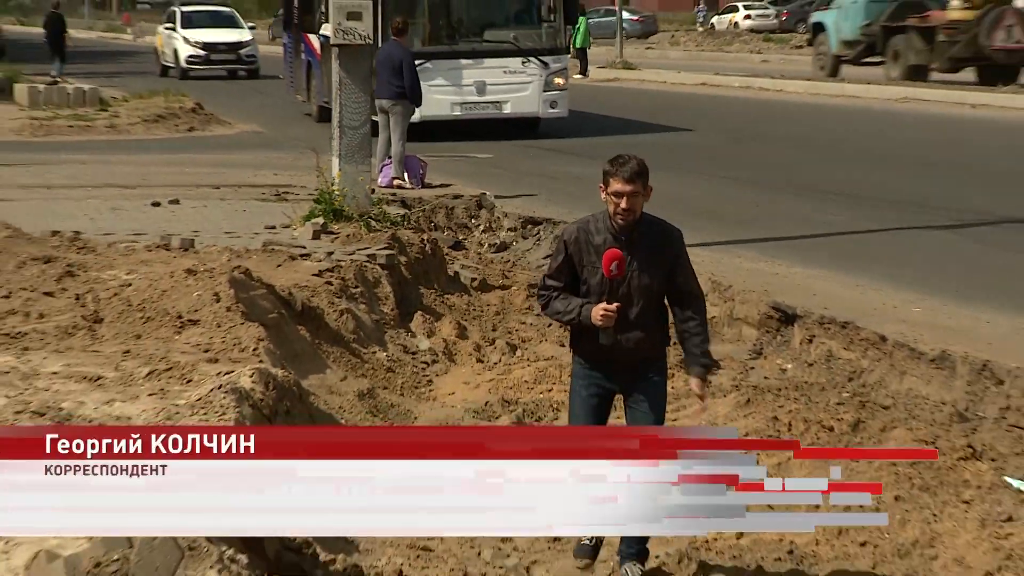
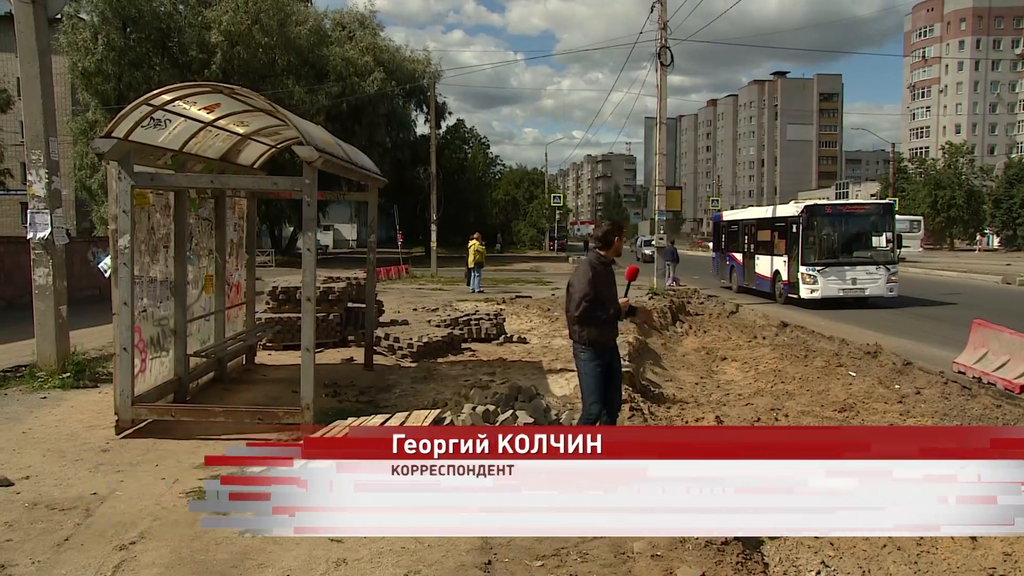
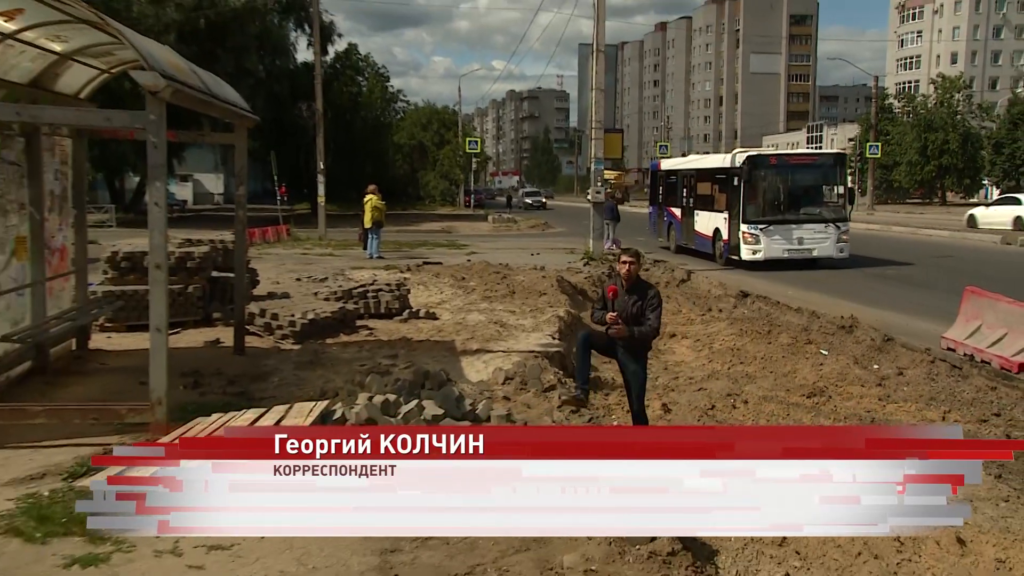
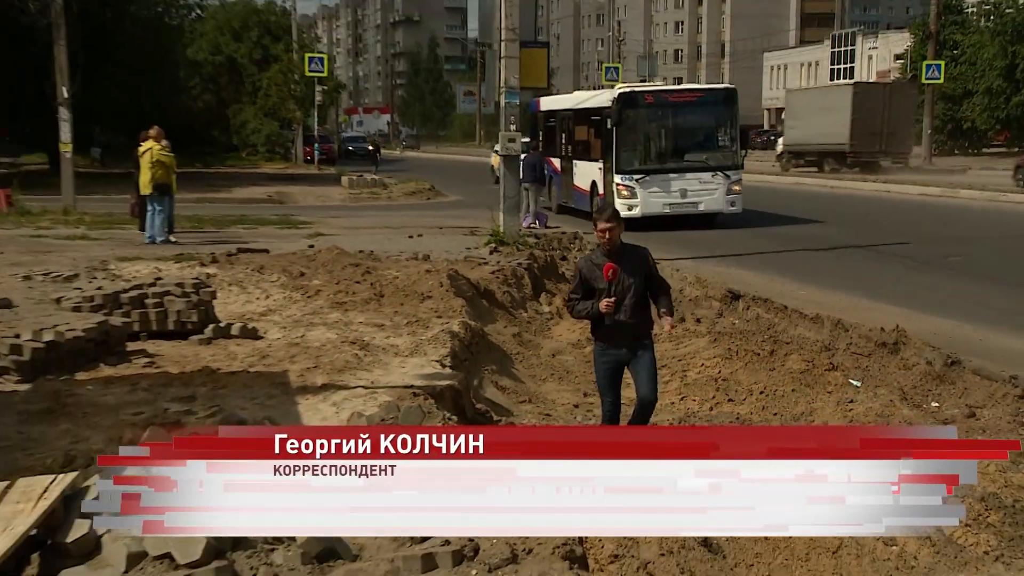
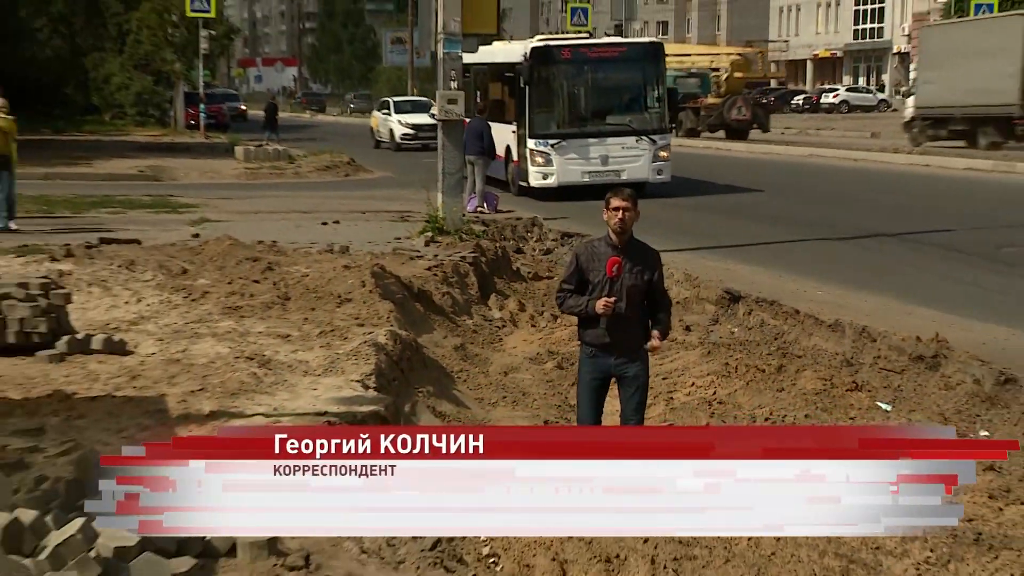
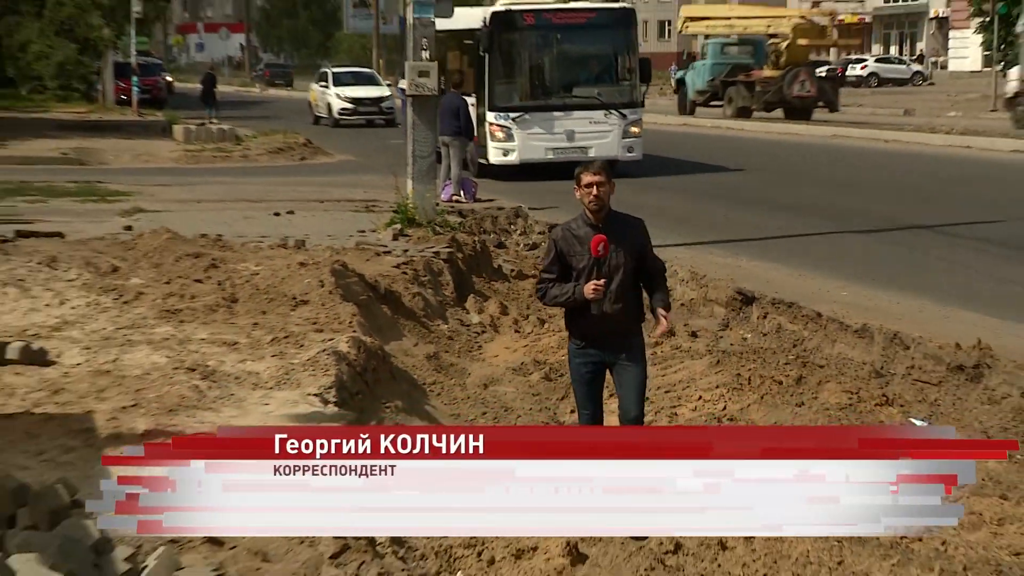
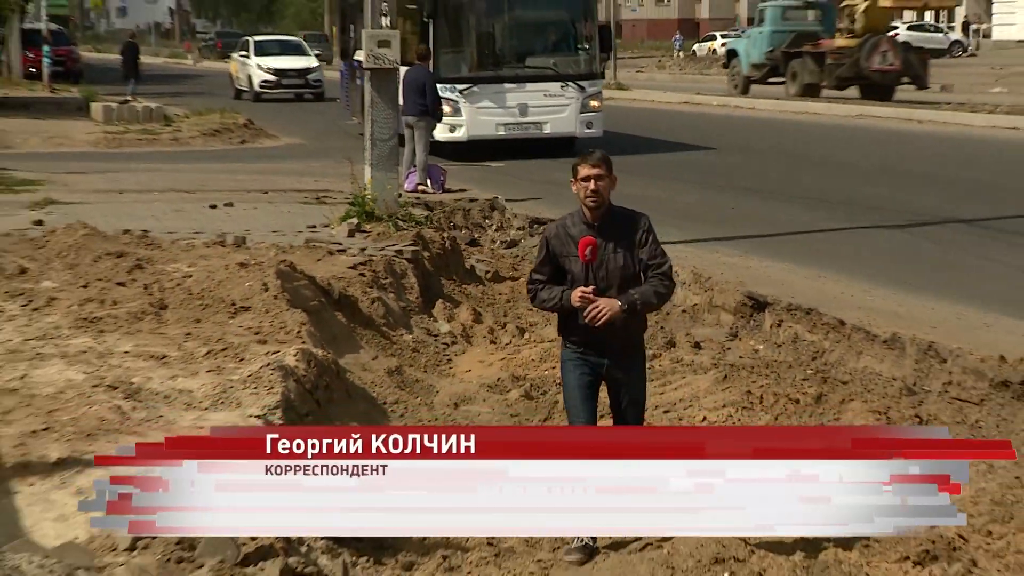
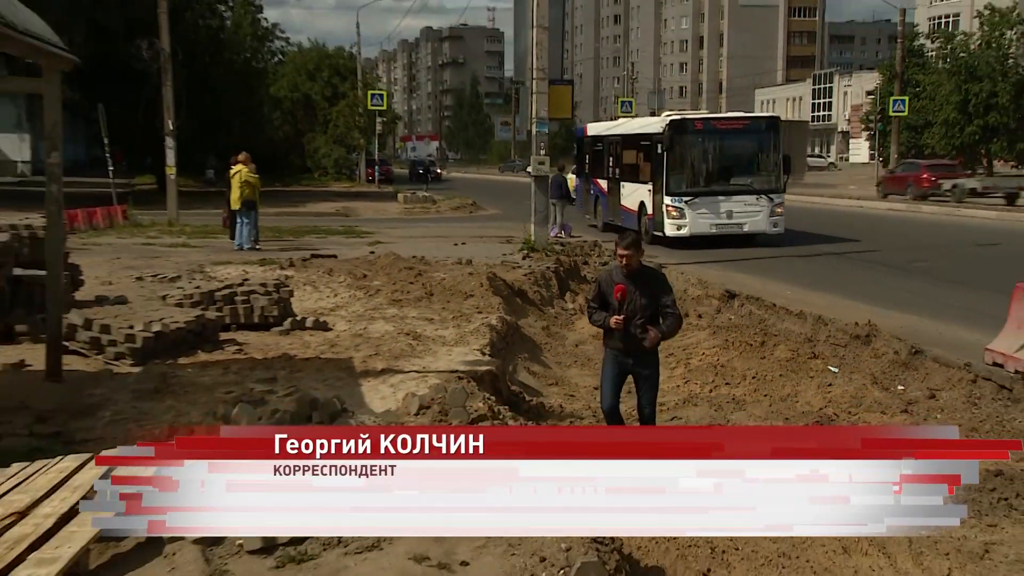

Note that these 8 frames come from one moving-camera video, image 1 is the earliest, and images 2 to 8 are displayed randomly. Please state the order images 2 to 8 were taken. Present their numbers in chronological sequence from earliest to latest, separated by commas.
7, 6, 5, 4, 8, 3, 2
